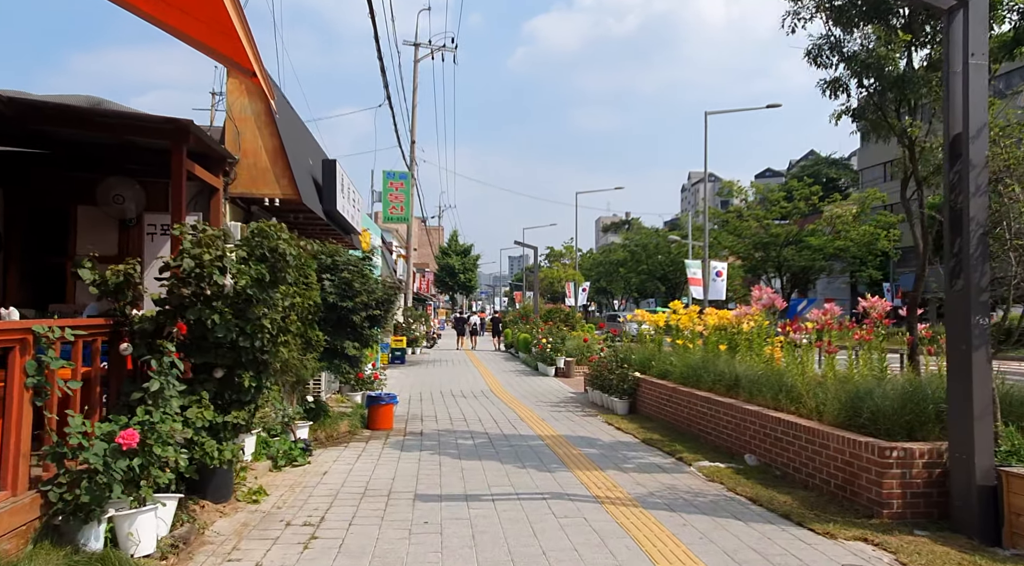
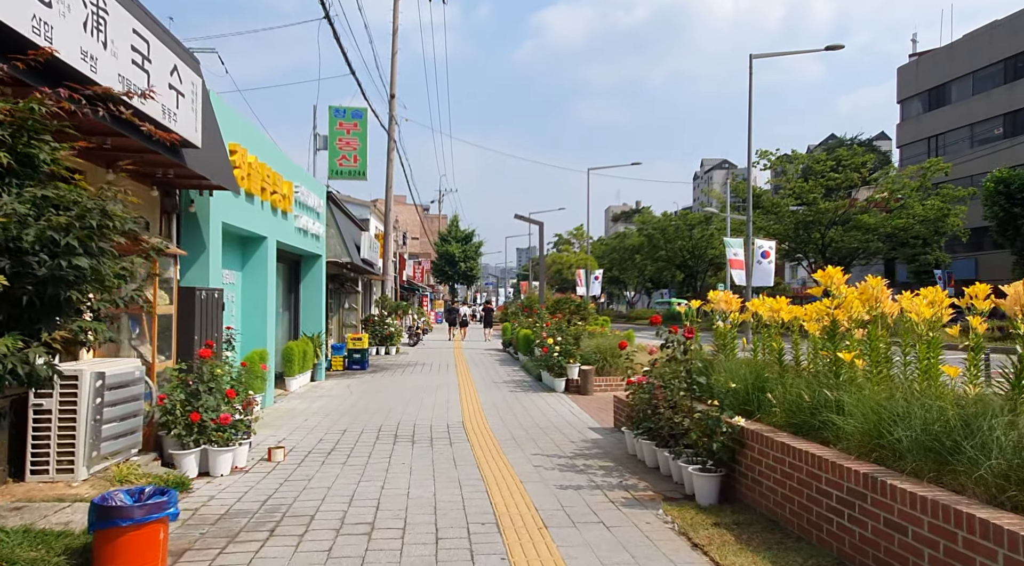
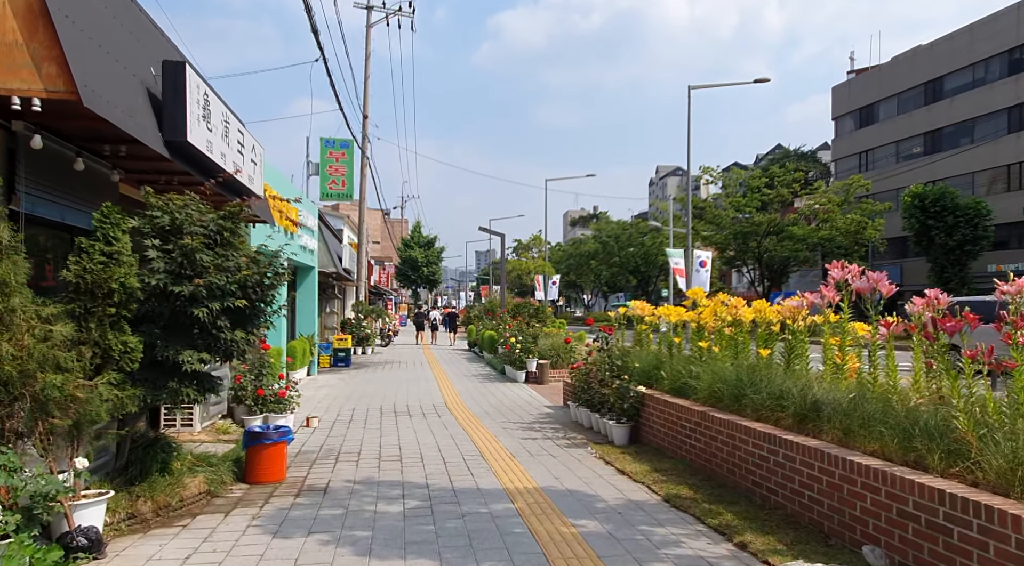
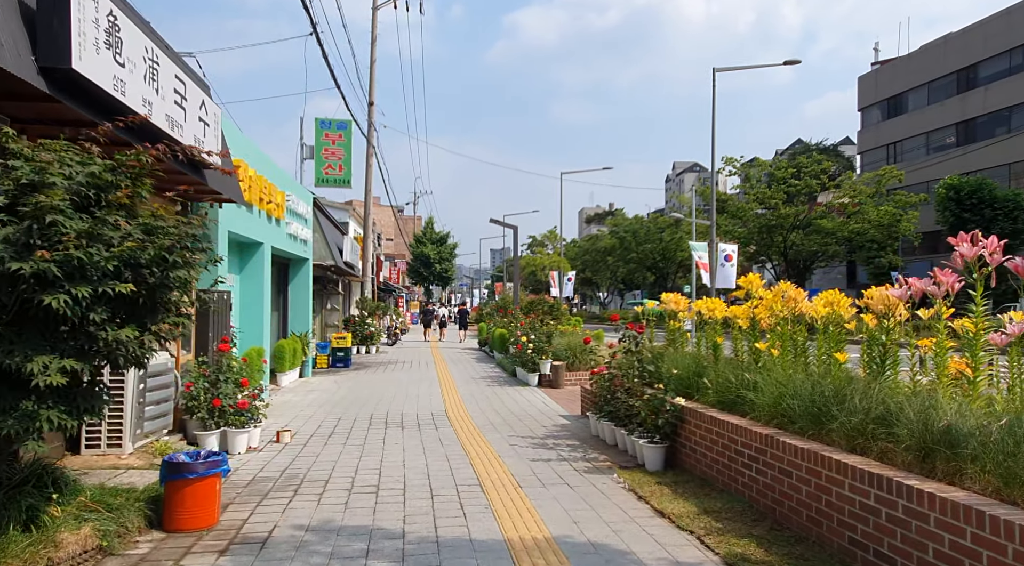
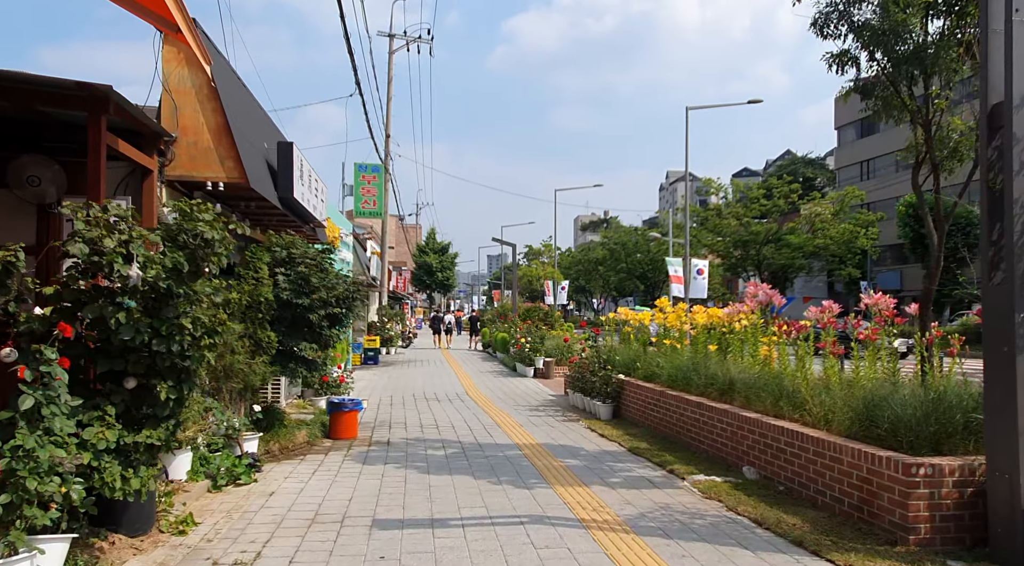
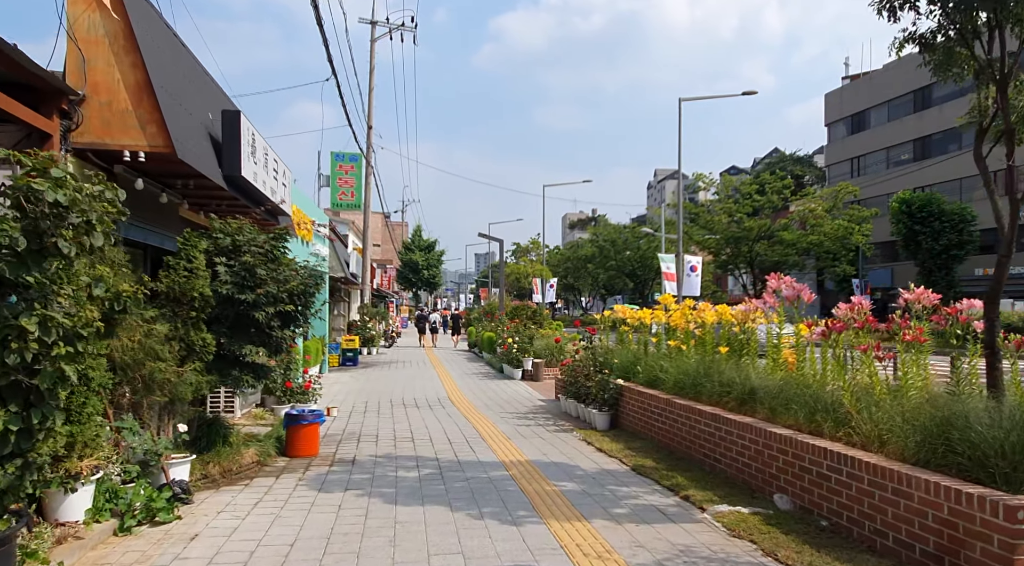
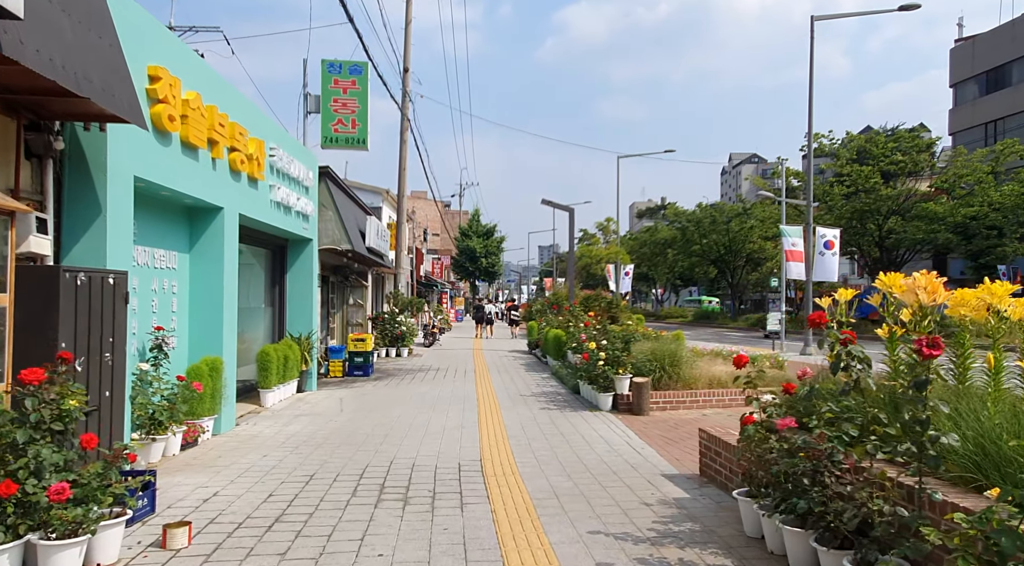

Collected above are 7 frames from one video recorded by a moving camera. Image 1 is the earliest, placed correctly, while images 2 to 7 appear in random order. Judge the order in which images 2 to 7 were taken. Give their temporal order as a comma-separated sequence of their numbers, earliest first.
5, 6, 3, 4, 2, 7
